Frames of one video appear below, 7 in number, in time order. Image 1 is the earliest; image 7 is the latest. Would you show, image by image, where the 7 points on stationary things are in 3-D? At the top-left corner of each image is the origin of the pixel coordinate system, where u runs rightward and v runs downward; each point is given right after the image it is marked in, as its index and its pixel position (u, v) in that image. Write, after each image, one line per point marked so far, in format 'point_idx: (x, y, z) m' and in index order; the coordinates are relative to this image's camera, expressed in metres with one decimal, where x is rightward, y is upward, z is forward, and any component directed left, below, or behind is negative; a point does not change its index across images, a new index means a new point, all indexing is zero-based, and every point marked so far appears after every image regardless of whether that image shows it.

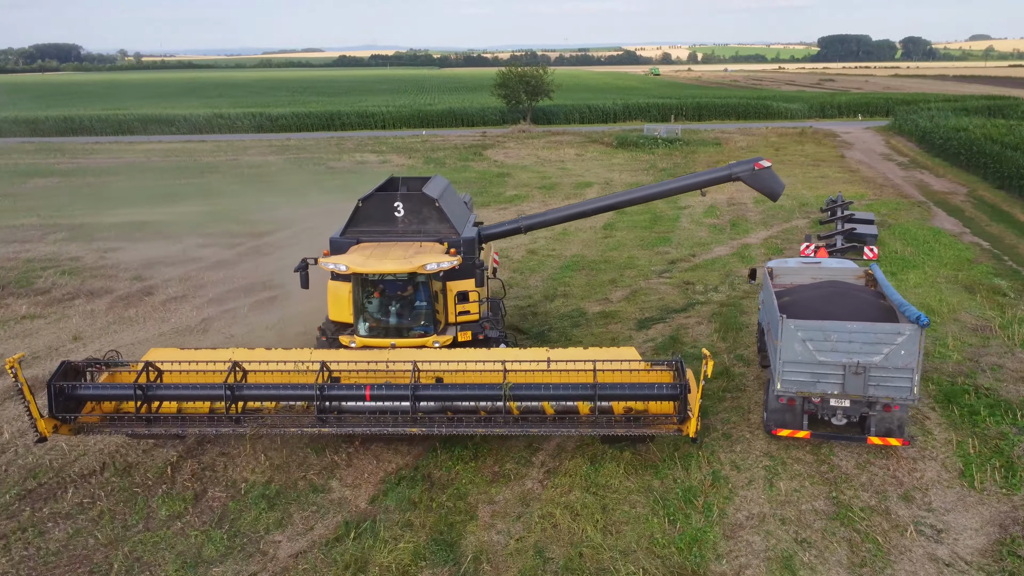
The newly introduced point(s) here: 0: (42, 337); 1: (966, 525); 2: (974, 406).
0: (-6.7, -0.7, +11.4) m
1: (+3.5, -1.9, +6.2) m
2: (+4.7, -1.2, +8.1) m
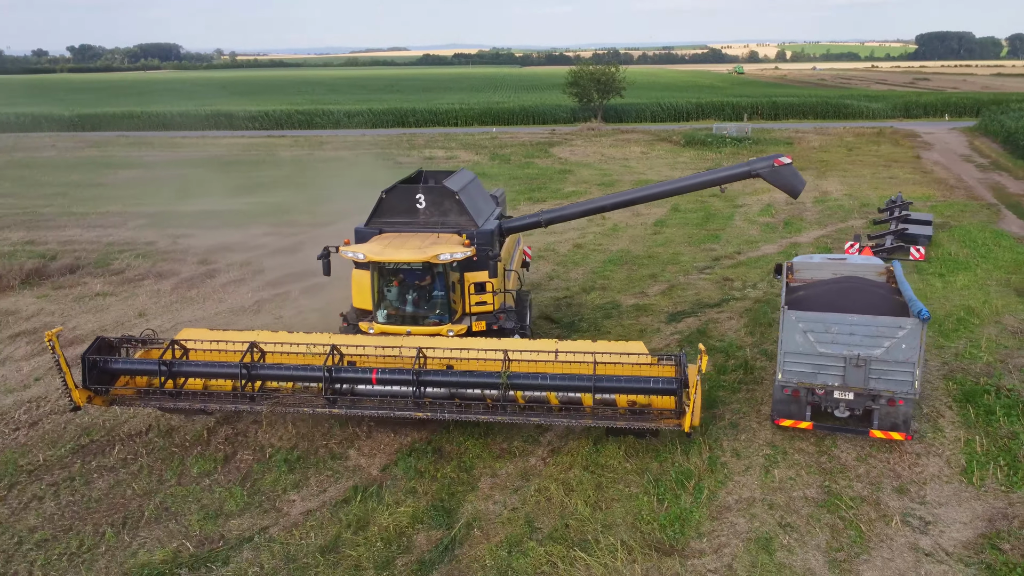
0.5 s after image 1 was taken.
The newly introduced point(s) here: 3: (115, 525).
0: (-6.2, -0.4, +12.4) m
1: (+3.4, -1.8, +6.3) m
2: (+4.8, -1.2, +8.0) m
3: (-3.3, -2.0, +6.7) m
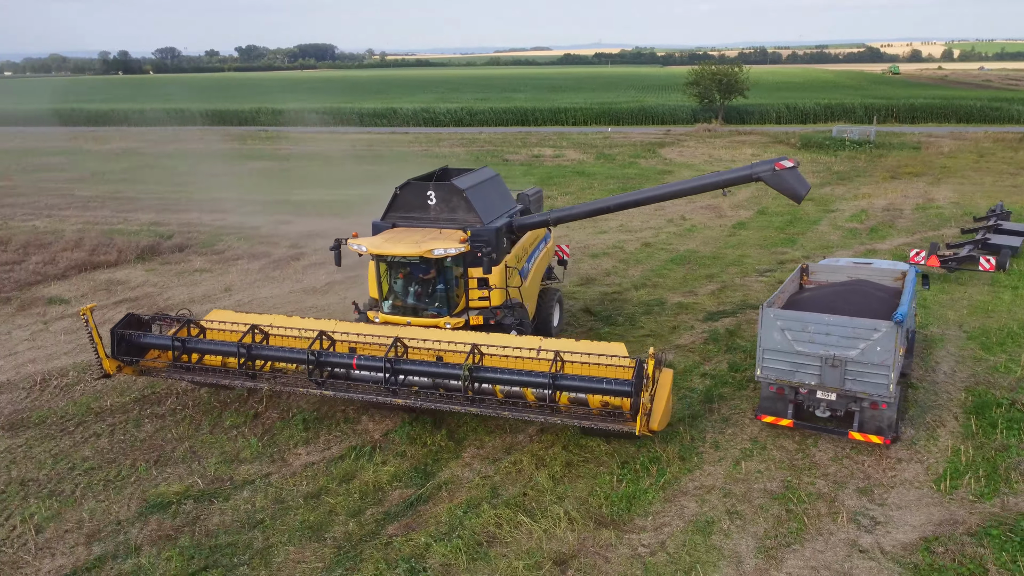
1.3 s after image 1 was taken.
0: (-5.4, 0.0, +13.9) m
1: (+3.1, -1.8, +6.3) m
2: (+4.7, -1.3, +7.8) m
3: (-3.5, -1.7, +7.8) m
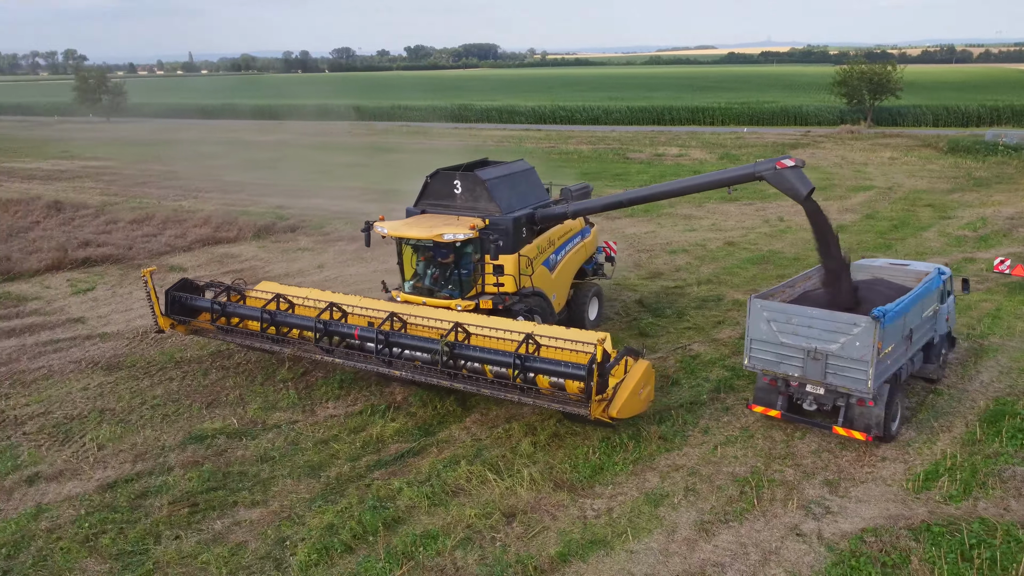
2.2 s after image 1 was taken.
0: (-4.0, +0.5, +15.3) m
1: (+2.7, -1.8, +6.3) m
2: (+4.6, -1.3, +7.5) m
3: (-3.5, -1.3, +9.0) m
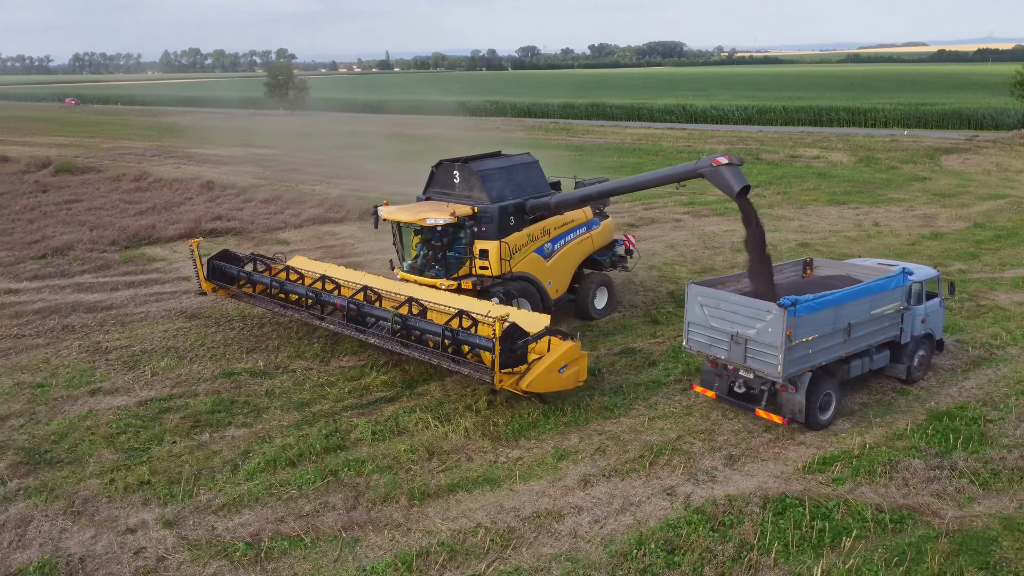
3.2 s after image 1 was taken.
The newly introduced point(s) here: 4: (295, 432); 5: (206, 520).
0: (-2.7, +1.0, +17.0) m
1: (+1.9, -1.7, +6.8) m
2: (+4.0, -1.3, +7.5) m
3: (-3.5, -0.8, +10.7) m
4: (-2.2, -1.4, +8.1) m
5: (-2.5, -1.9, +6.5) m
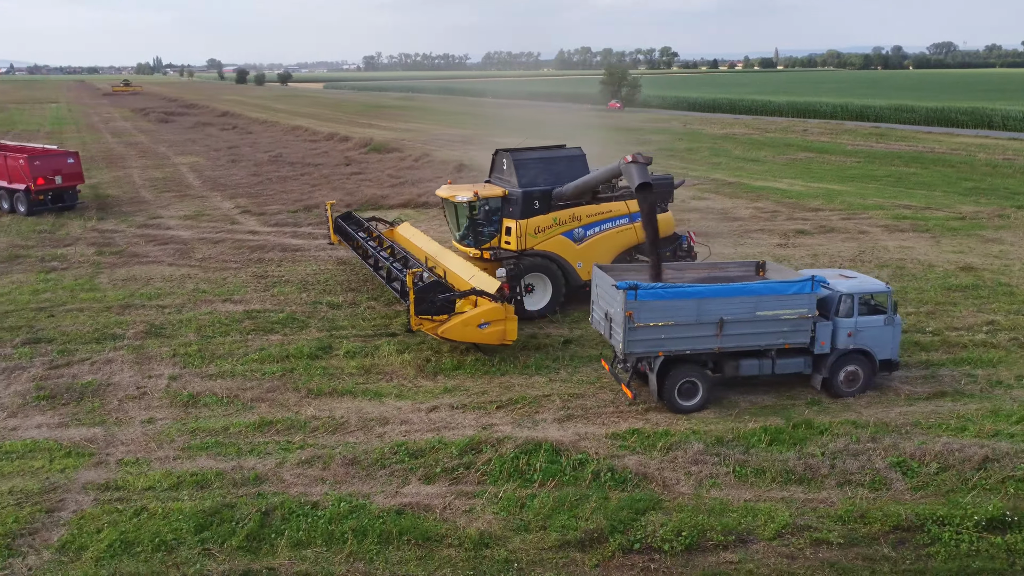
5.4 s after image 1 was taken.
0: (+0.9, +1.5, +19.0) m
1: (+0.3, -1.4, +7.9) m
2: (+2.6, -1.4, +7.6) m
3: (-2.8, 0.0, +13.8) m
4: (-2.8, -0.7, +10.8) m
5: (-3.8, -1.1, +9.5) m
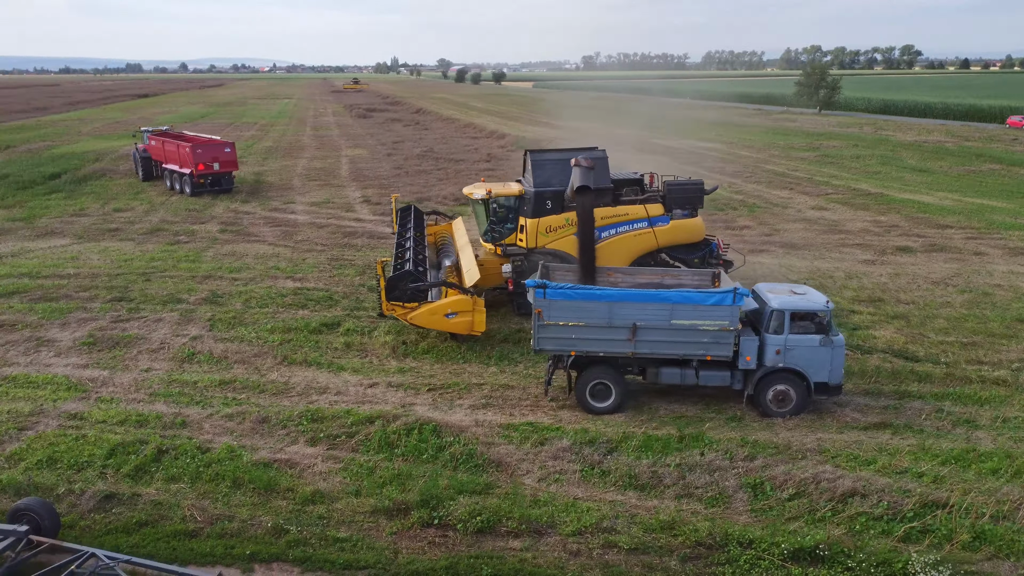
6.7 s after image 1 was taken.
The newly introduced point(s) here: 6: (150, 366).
0: (+2.9, +1.4, +19.0) m
1: (-0.7, -1.3, +8.4) m
2: (+1.4, -1.4, +7.6) m
3: (-2.1, +0.3, +14.9) m
4: (-2.9, -0.5, +12.0) m
5: (-4.2, -0.7, +11.0) m
6: (-4.5, -1.0, +9.9) m
